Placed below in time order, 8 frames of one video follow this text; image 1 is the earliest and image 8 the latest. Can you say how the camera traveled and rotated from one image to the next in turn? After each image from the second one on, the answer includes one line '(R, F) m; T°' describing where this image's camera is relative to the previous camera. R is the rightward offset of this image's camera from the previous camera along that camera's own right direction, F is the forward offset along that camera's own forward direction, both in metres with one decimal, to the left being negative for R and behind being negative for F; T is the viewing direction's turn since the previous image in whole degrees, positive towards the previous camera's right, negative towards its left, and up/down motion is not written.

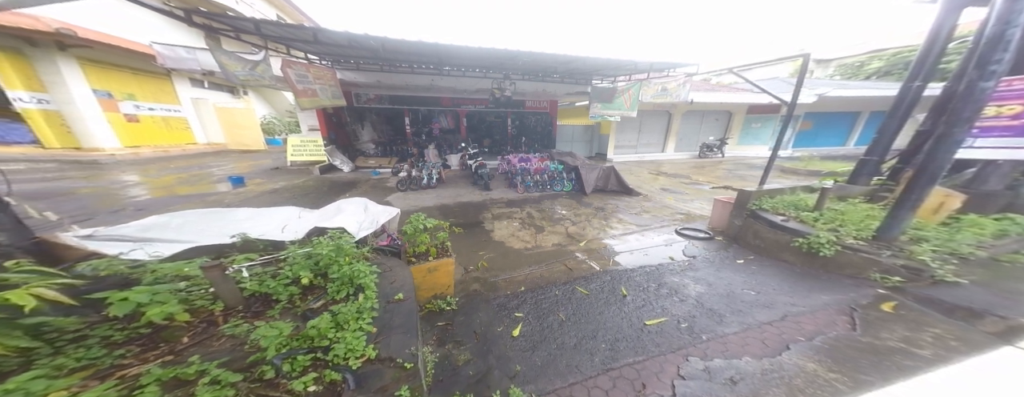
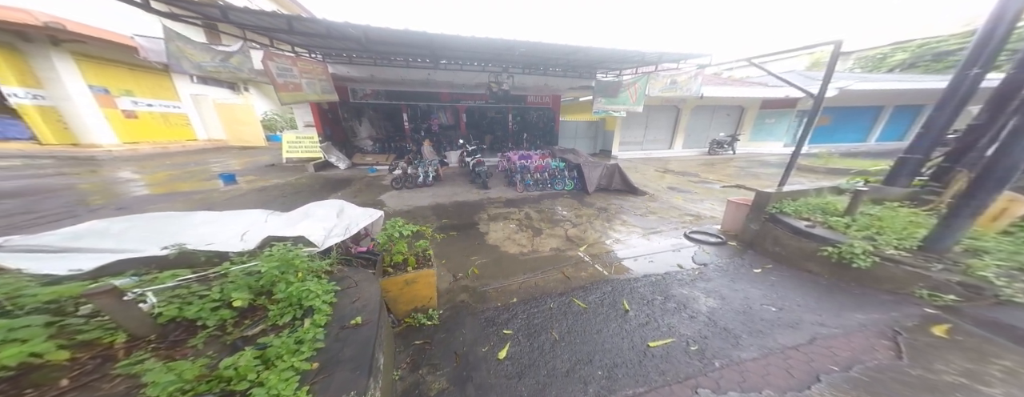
(+0.2, +0.3) m; -1°
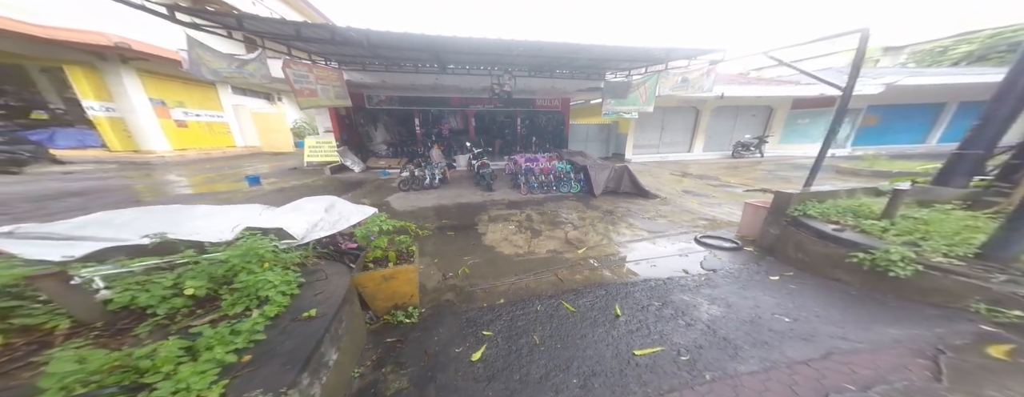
(+0.4, +0.1) m; -4°
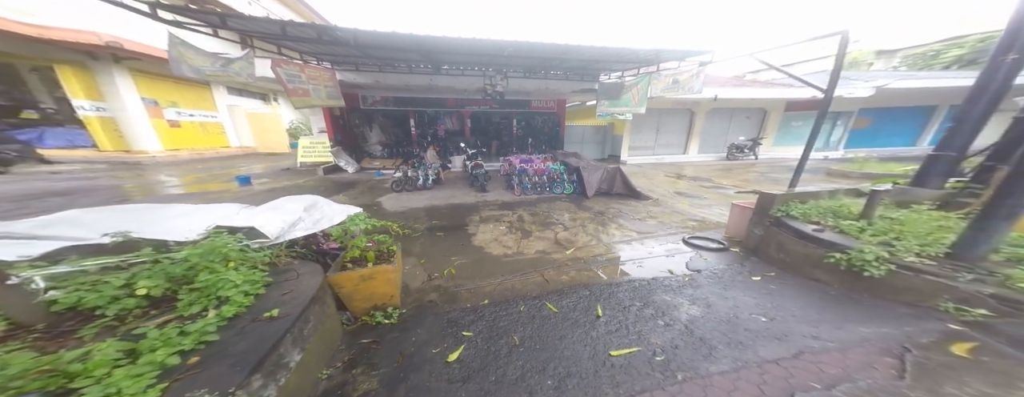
(+0.2, 0.0) m; 0°
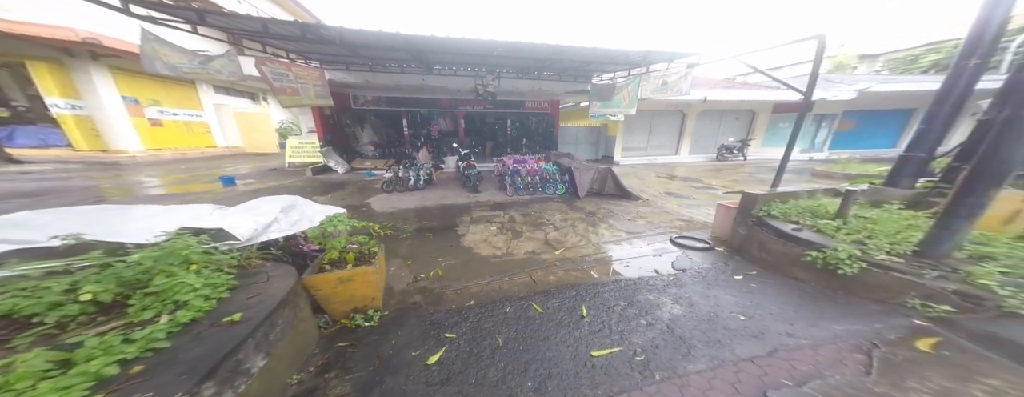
(+0.1, 0.0) m; +1°
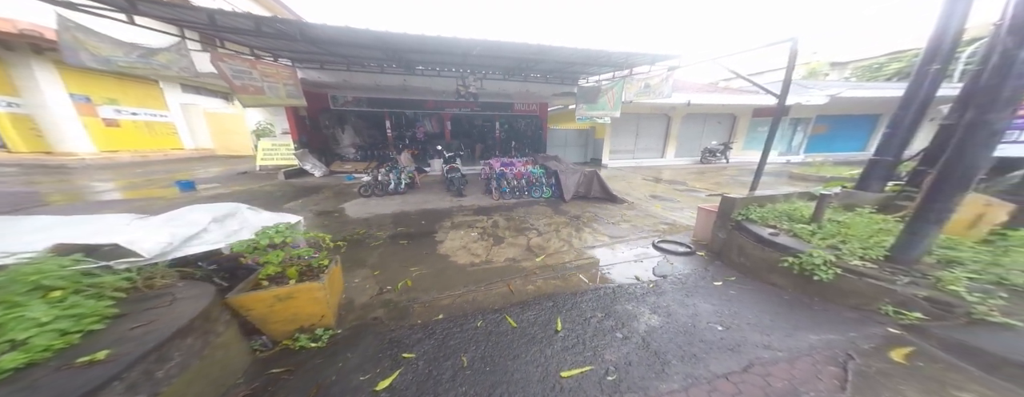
(+0.2, +0.1) m; +2°
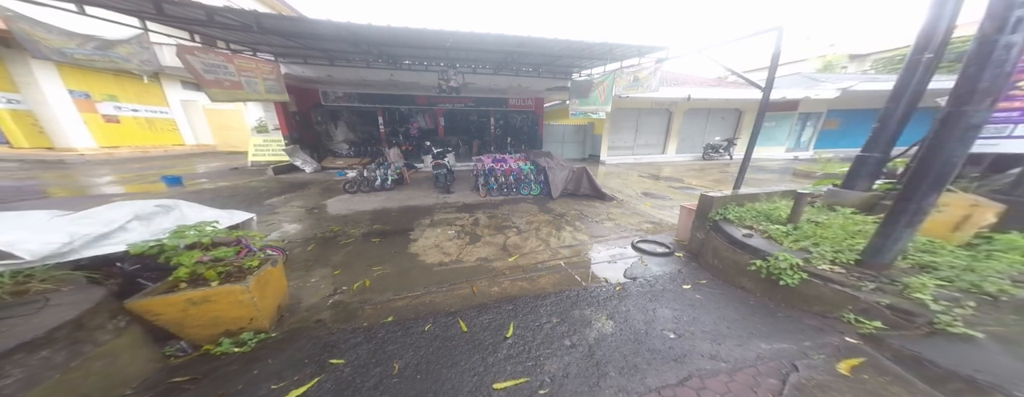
(+0.5, +0.1) m; -1°
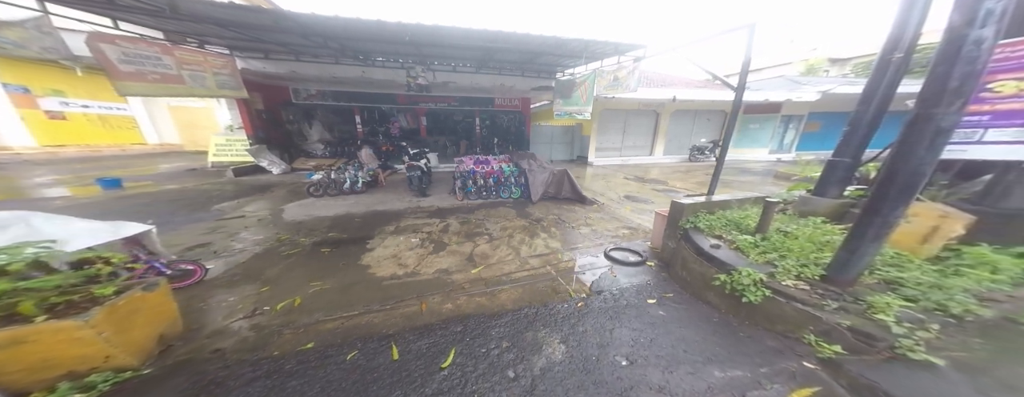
(+0.5, +0.3) m; +1°
